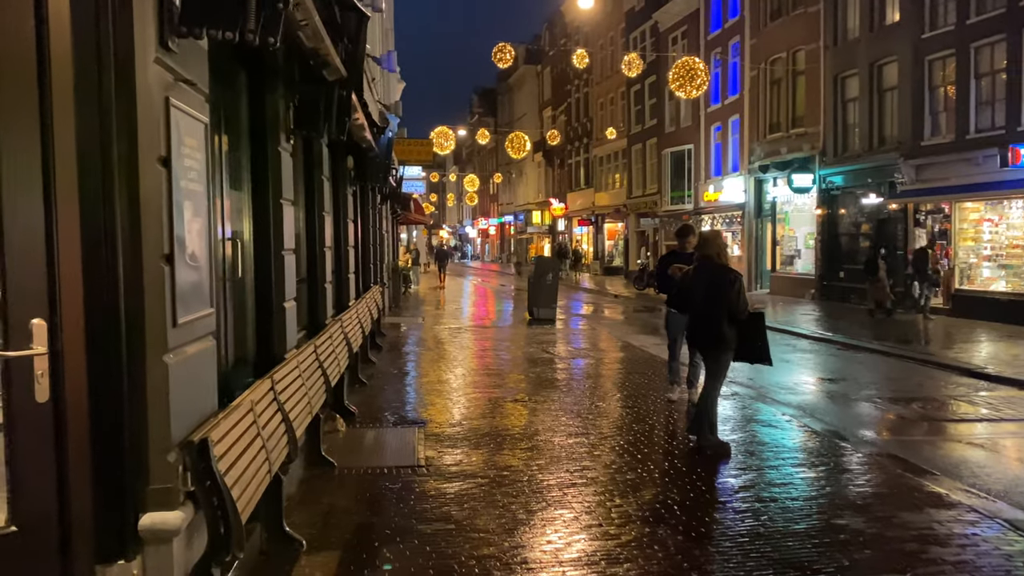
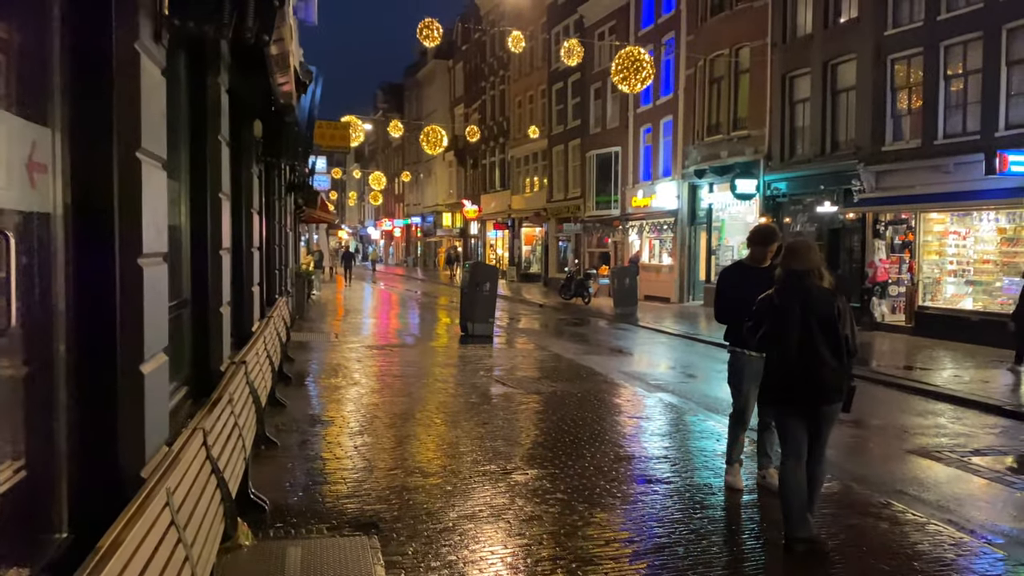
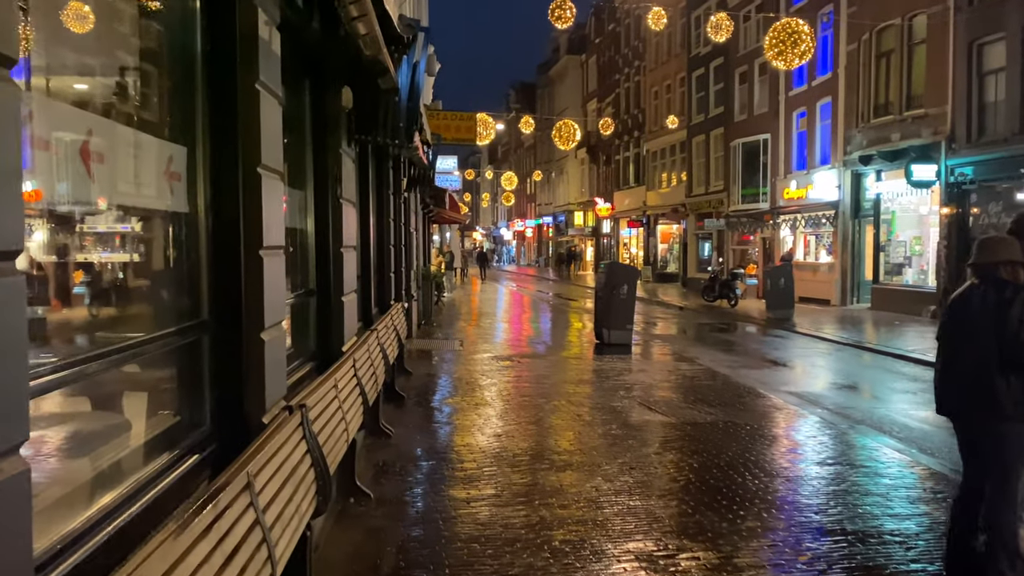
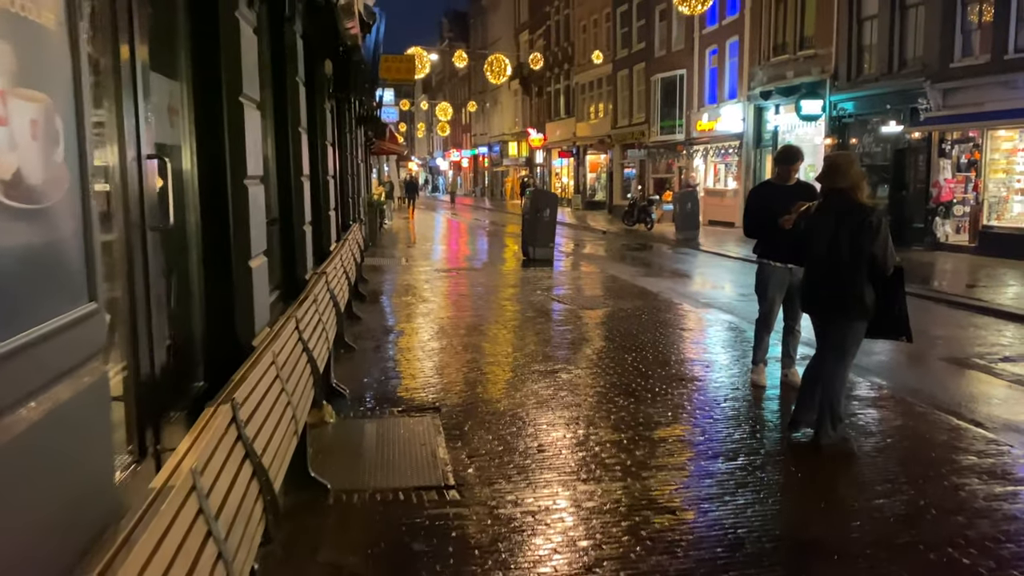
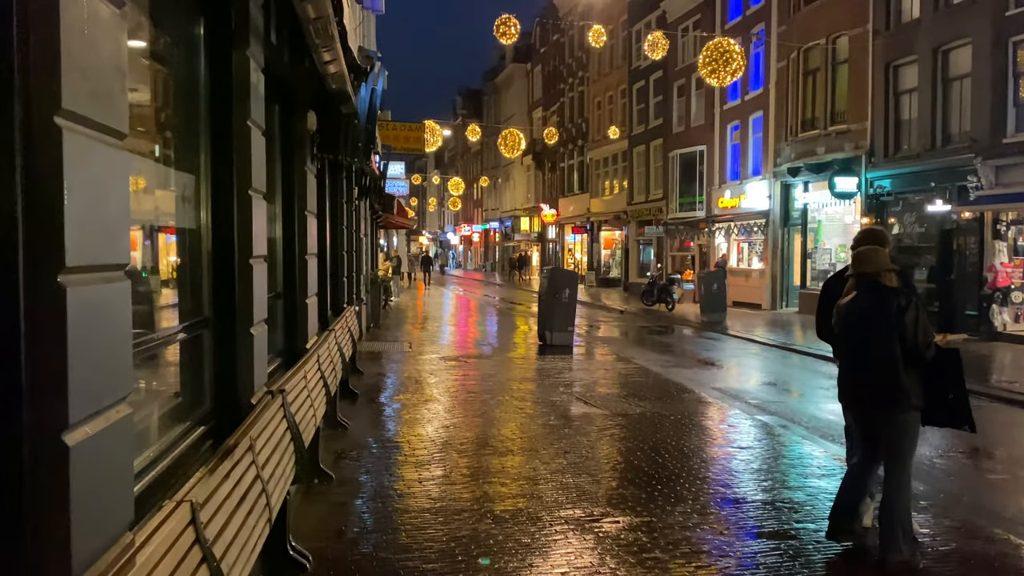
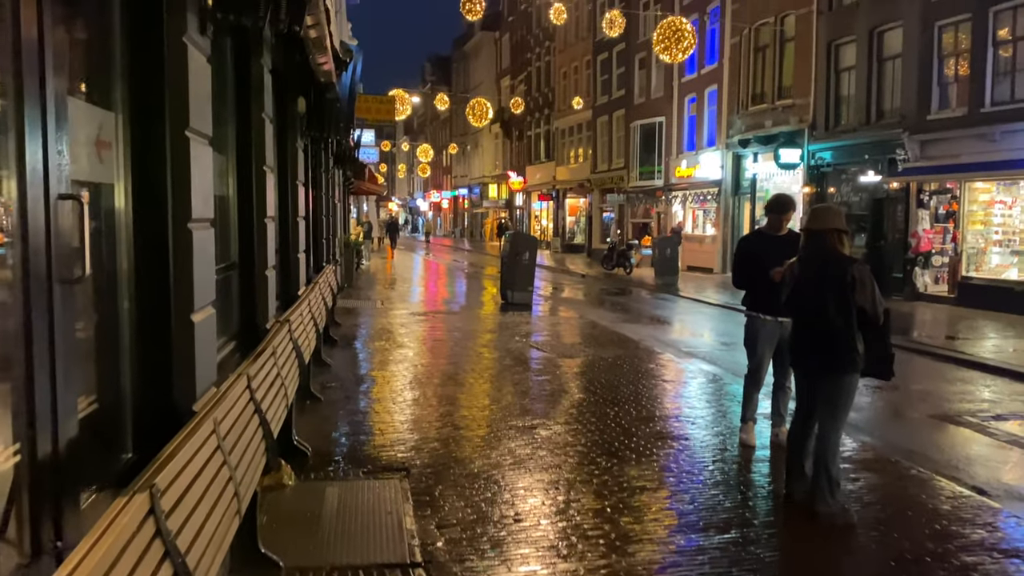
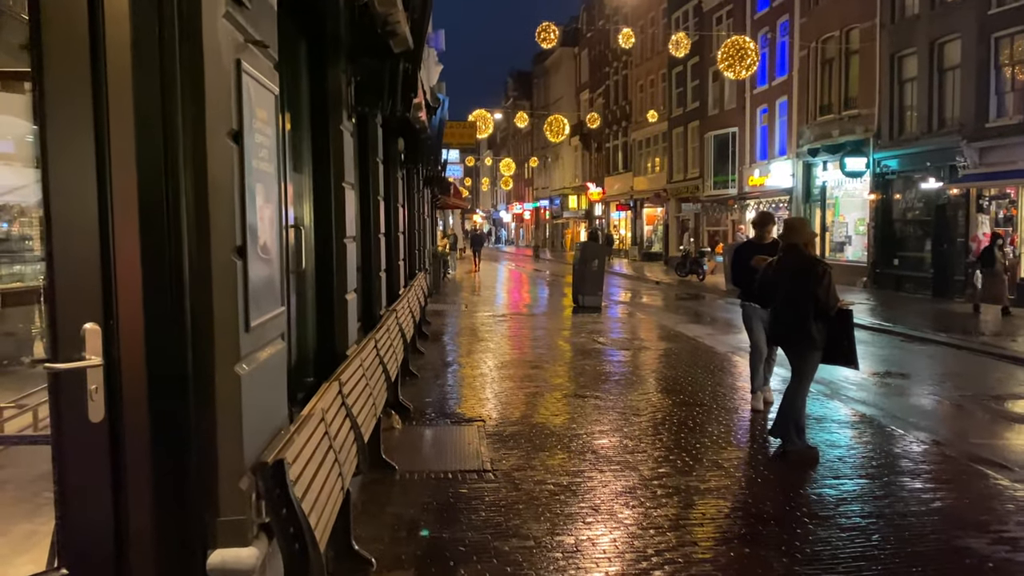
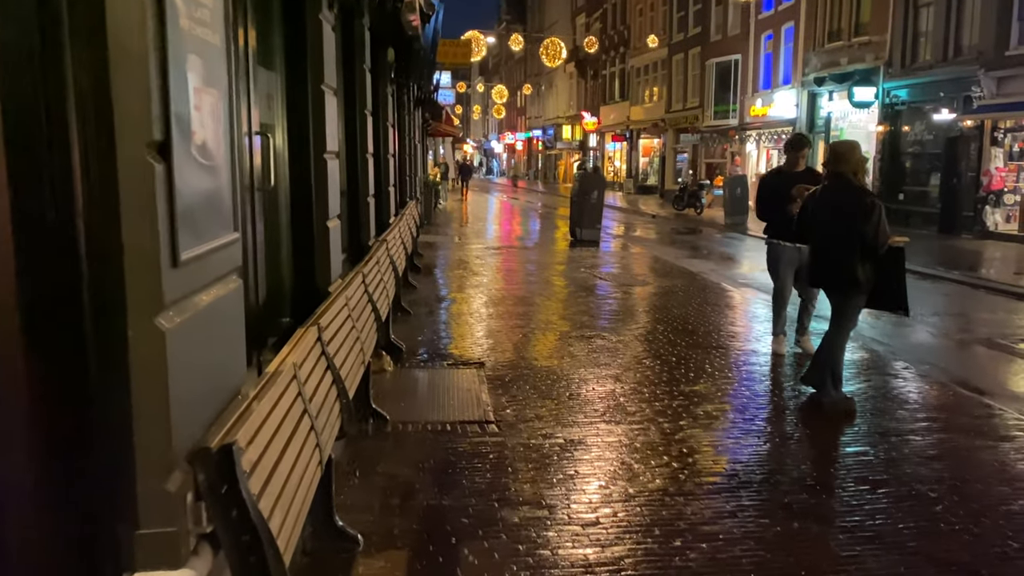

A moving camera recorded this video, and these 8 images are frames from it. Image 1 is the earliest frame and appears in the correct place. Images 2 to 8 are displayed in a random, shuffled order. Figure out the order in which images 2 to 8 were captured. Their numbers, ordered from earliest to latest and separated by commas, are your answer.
7, 8, 4, 6, 2, 5, 3
